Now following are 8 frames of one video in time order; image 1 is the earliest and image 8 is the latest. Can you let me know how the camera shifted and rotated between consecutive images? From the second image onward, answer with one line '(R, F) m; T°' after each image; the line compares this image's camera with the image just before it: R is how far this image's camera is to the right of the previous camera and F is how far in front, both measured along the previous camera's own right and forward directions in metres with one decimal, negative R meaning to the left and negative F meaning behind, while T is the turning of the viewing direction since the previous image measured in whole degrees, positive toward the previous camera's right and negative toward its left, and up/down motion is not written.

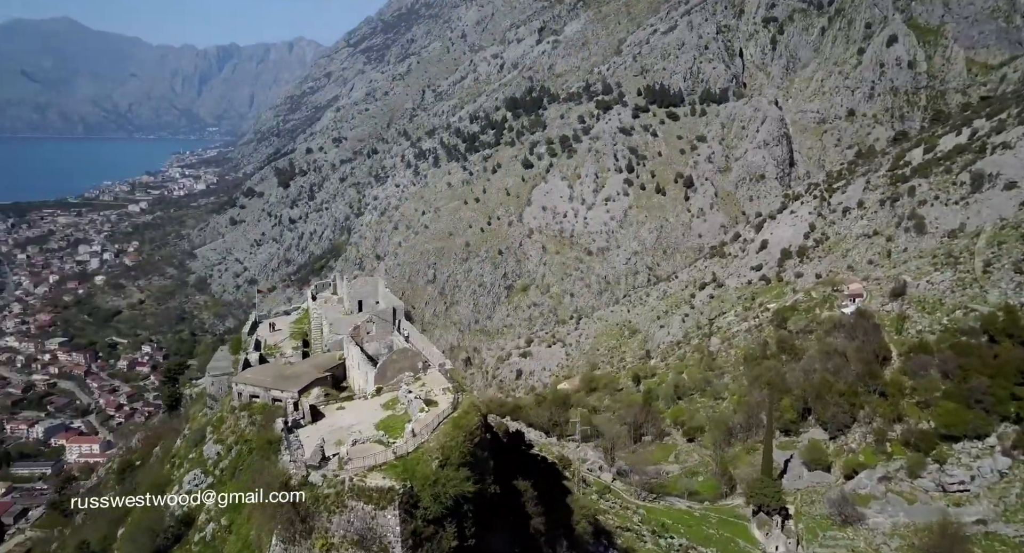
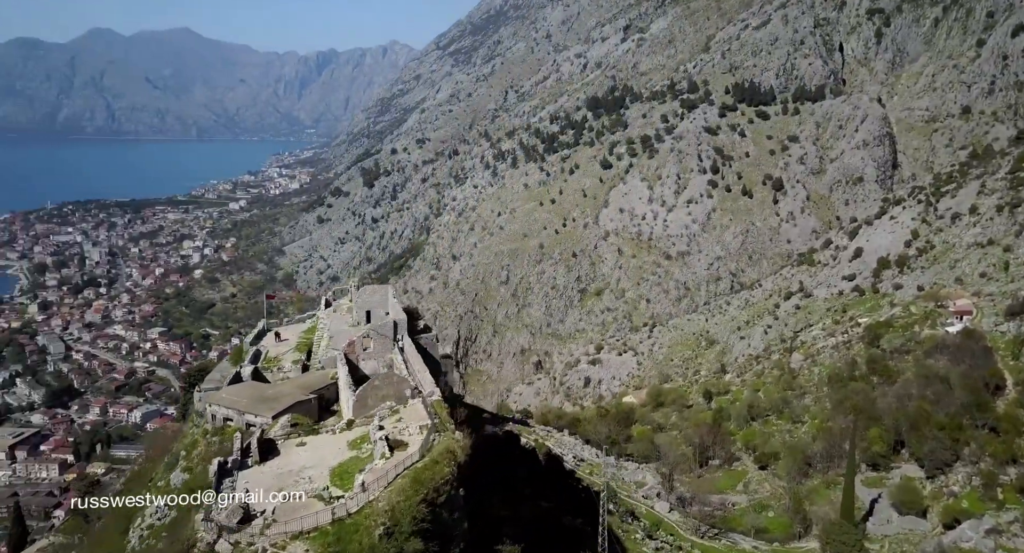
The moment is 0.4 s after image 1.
(+0.5, +0.9) m; -7°
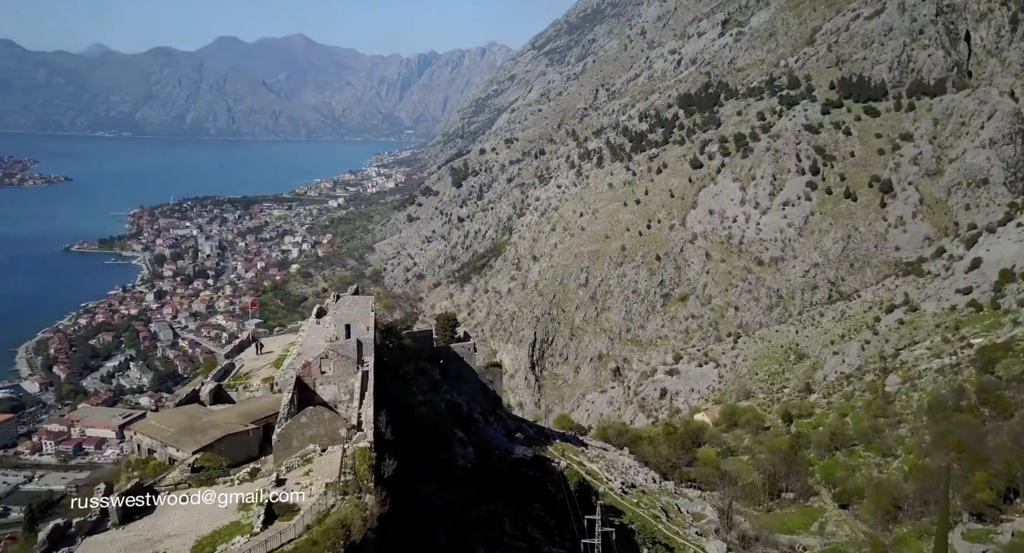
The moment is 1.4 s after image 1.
(+0.8, +1.0) m; -8°
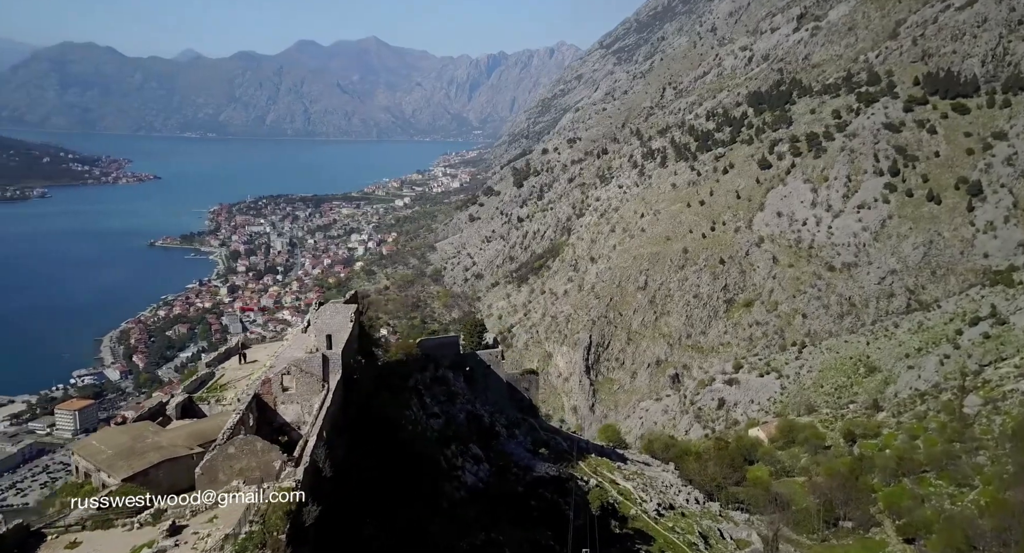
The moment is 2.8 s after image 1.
(+0.5, +0.6) m; -5°
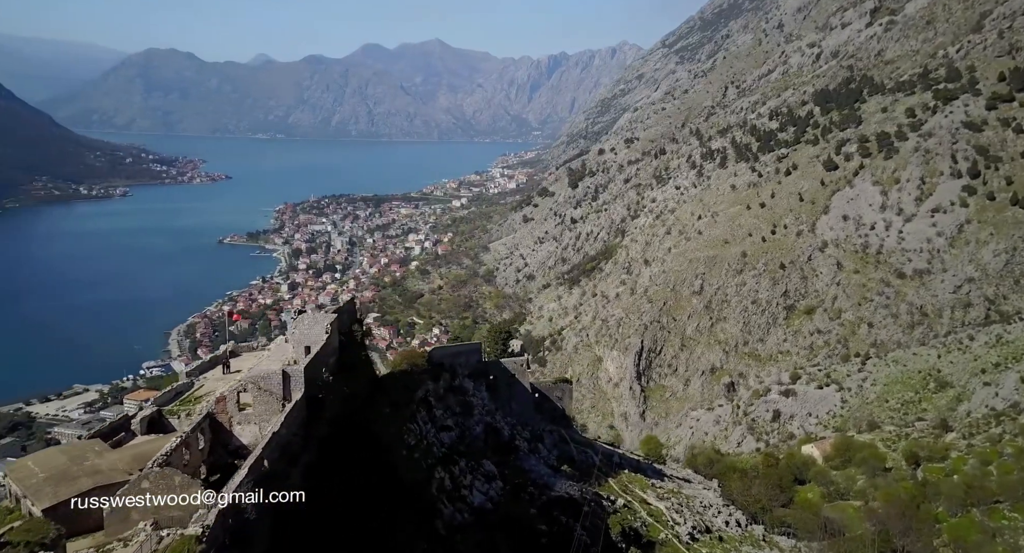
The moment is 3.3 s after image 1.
(+0.4, +0.6) m; -5°
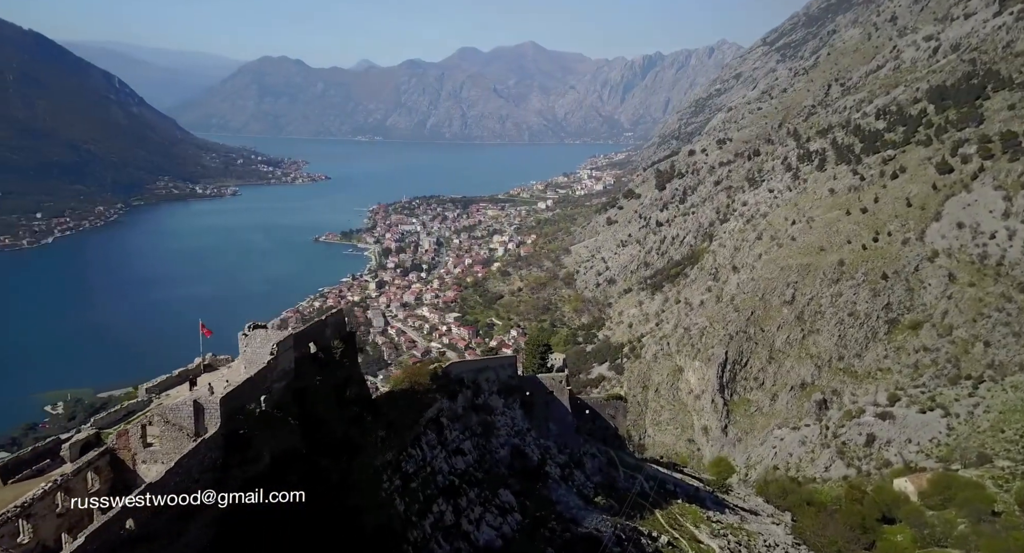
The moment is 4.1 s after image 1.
(+0.6, +0.9) m; -7°
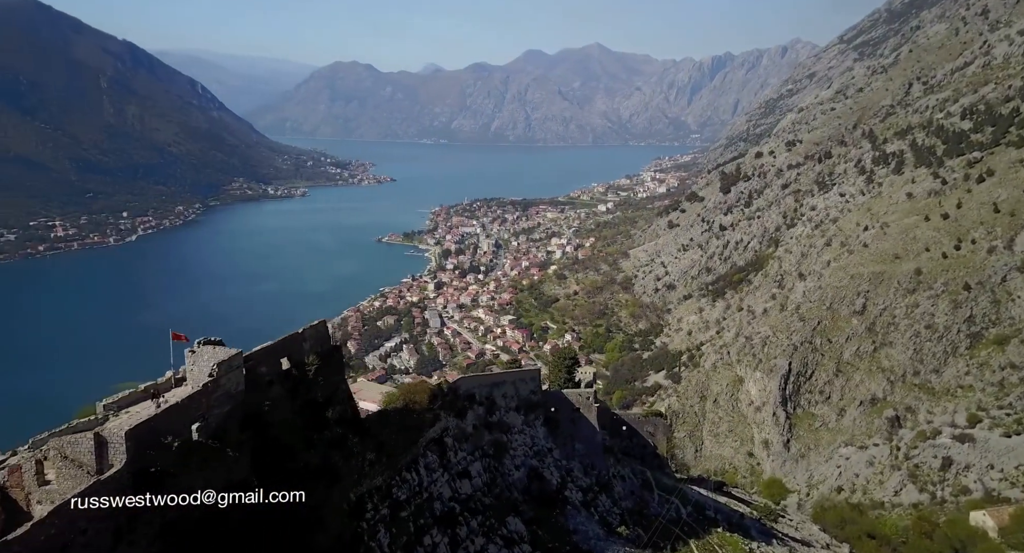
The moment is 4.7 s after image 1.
(+0.4, +0.6) m; -5°
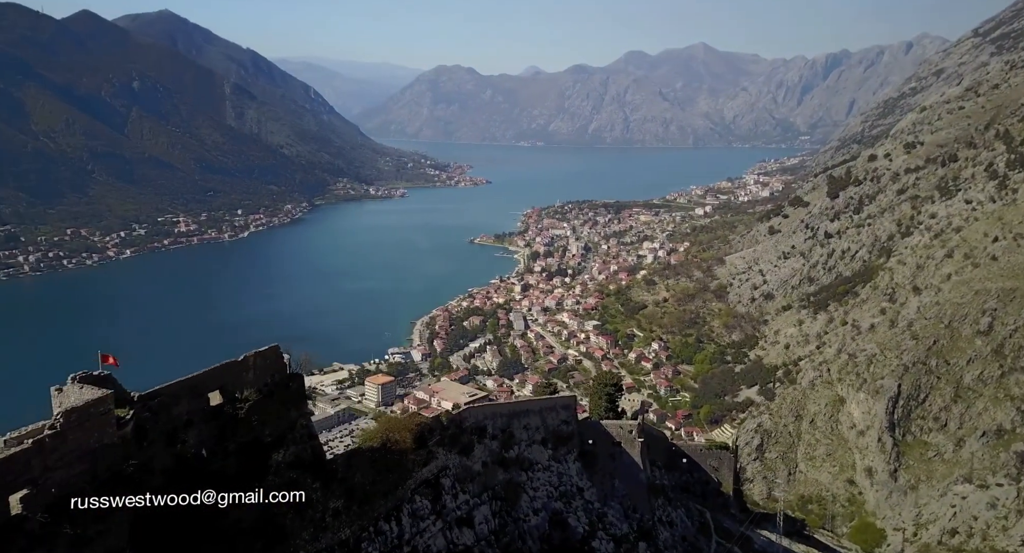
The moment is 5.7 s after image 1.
(+0.6, +1.1) m; -8°
